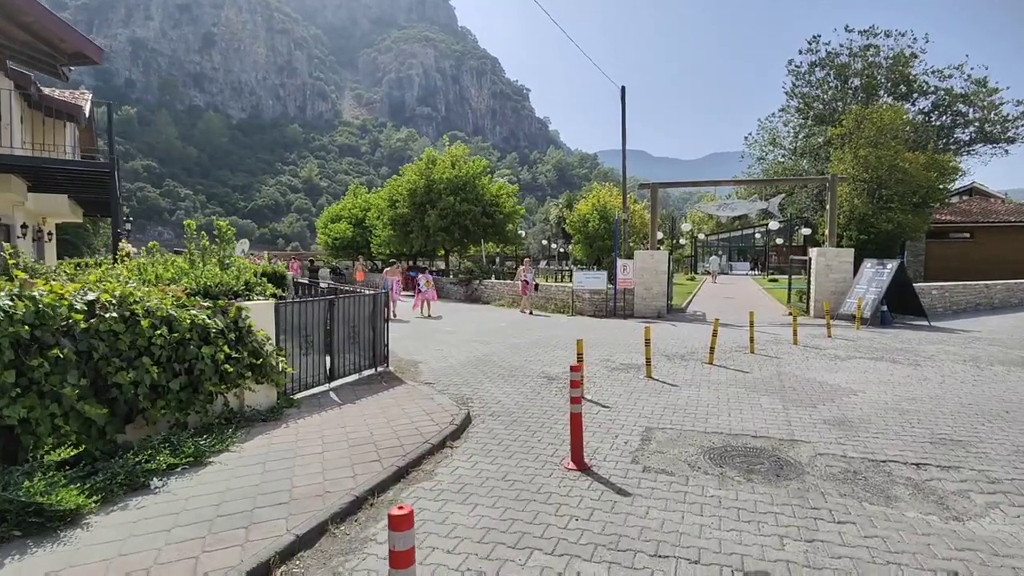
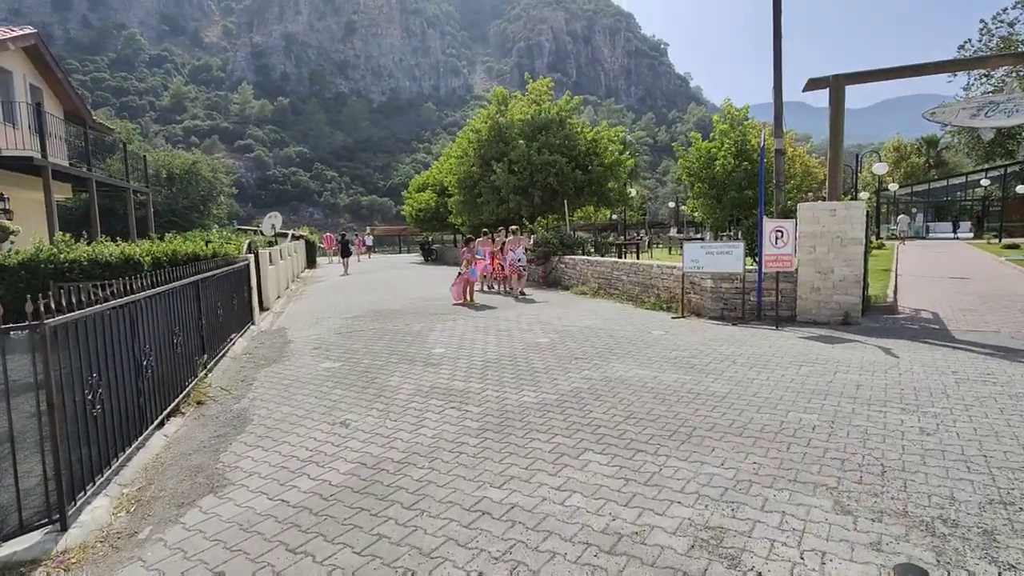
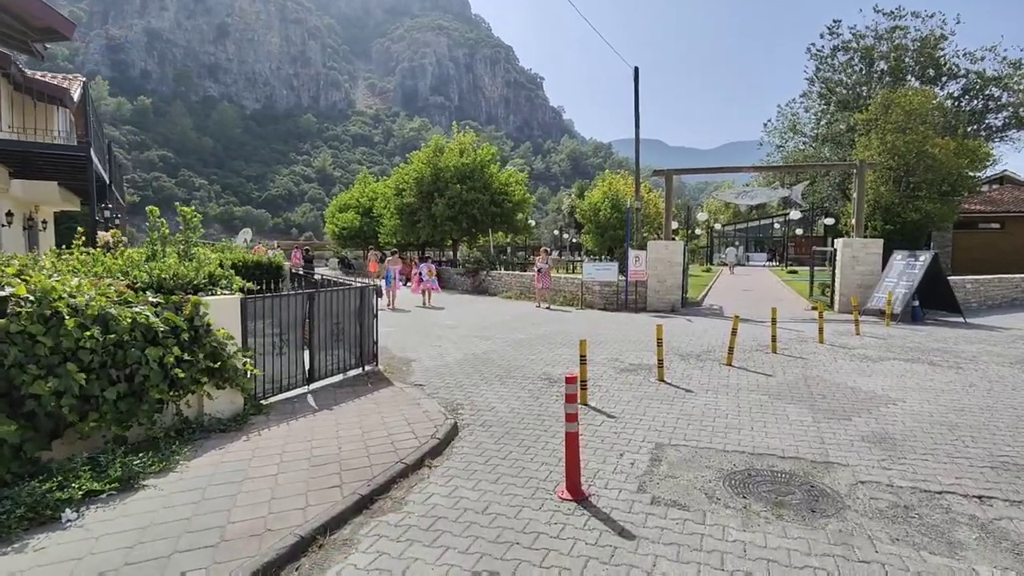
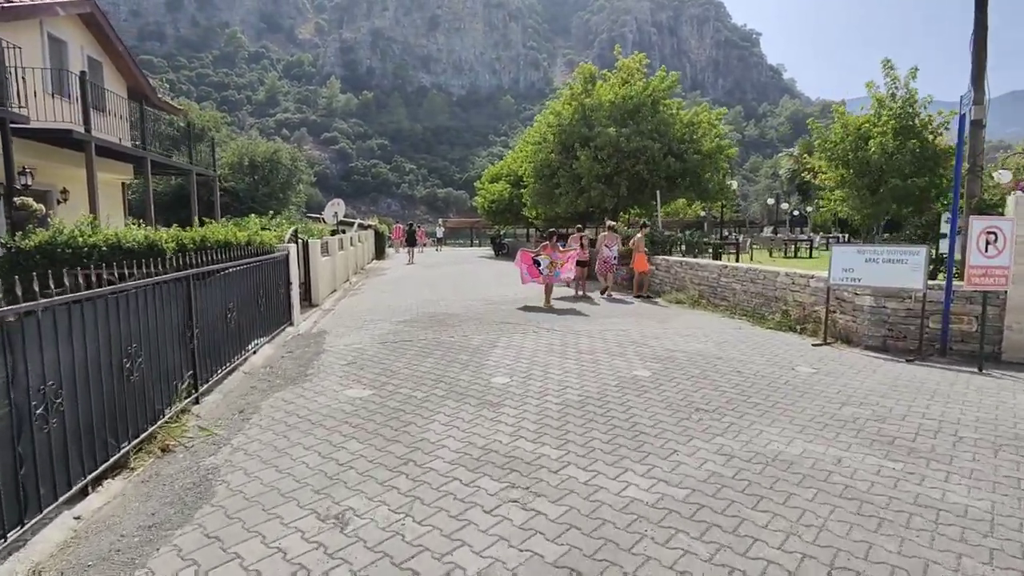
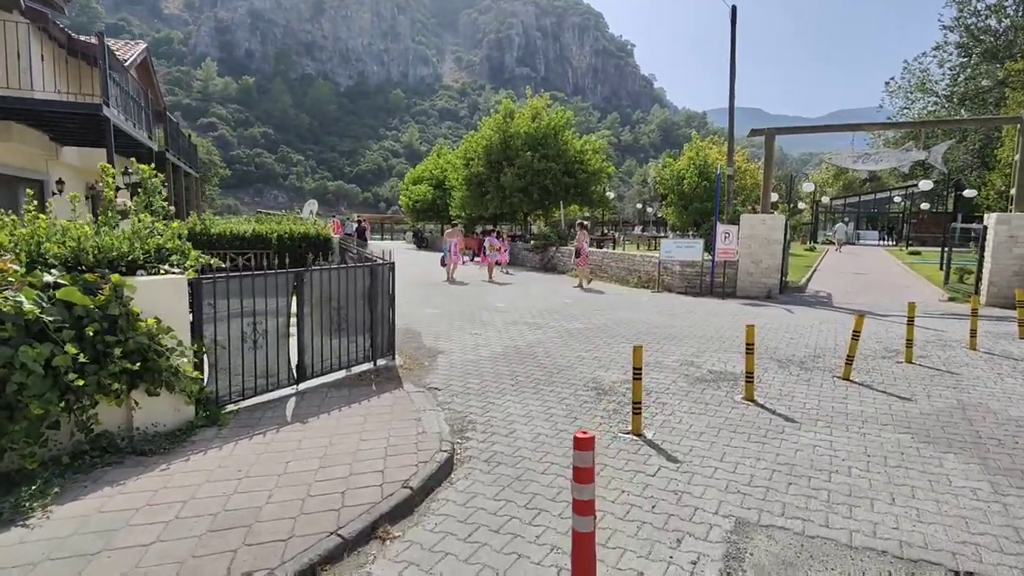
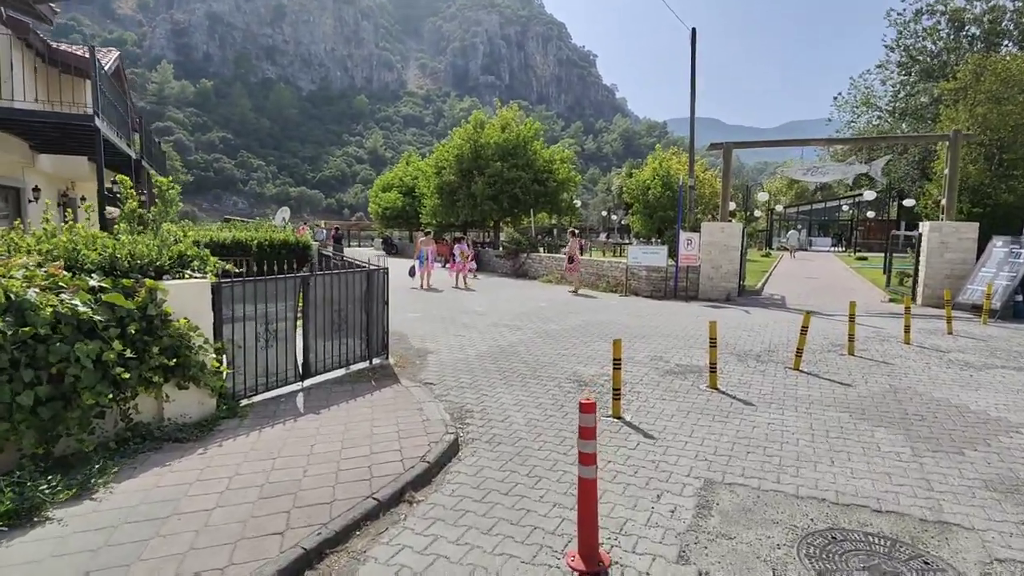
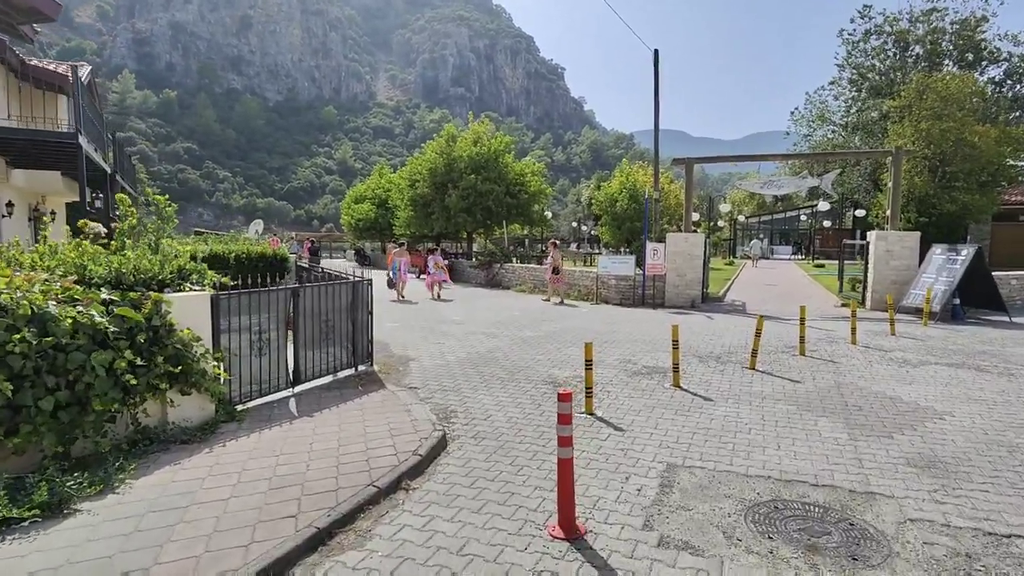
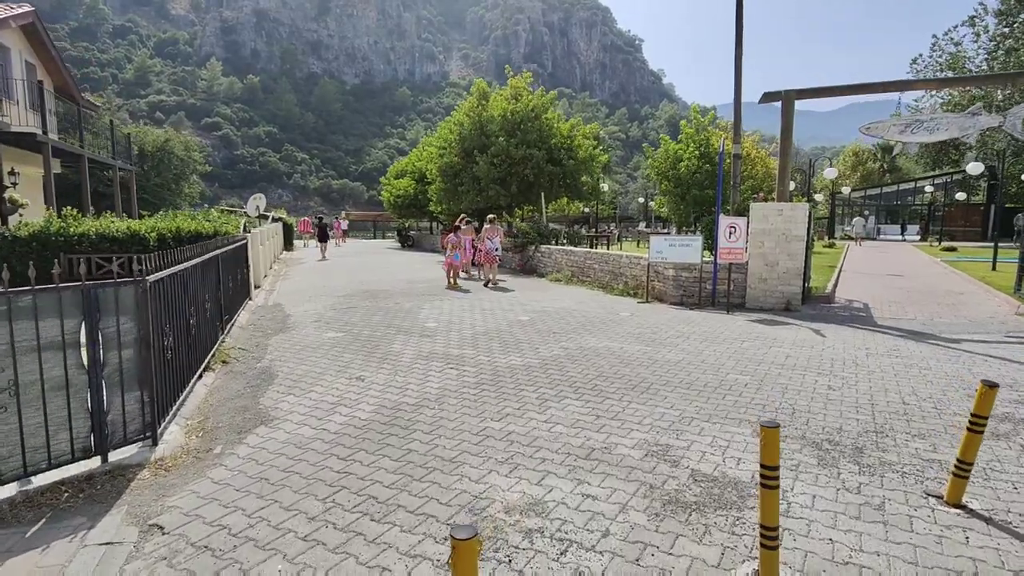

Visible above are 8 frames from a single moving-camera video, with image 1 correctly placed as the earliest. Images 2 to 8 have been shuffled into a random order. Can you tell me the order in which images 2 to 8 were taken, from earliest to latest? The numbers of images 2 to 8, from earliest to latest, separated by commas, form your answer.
3, 7, 6, 5, 8, 2, 4
